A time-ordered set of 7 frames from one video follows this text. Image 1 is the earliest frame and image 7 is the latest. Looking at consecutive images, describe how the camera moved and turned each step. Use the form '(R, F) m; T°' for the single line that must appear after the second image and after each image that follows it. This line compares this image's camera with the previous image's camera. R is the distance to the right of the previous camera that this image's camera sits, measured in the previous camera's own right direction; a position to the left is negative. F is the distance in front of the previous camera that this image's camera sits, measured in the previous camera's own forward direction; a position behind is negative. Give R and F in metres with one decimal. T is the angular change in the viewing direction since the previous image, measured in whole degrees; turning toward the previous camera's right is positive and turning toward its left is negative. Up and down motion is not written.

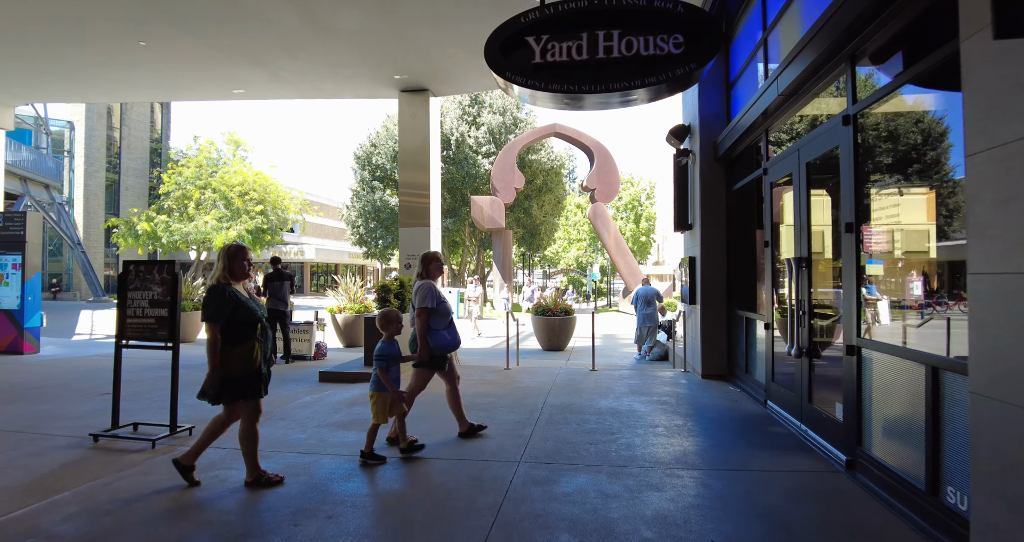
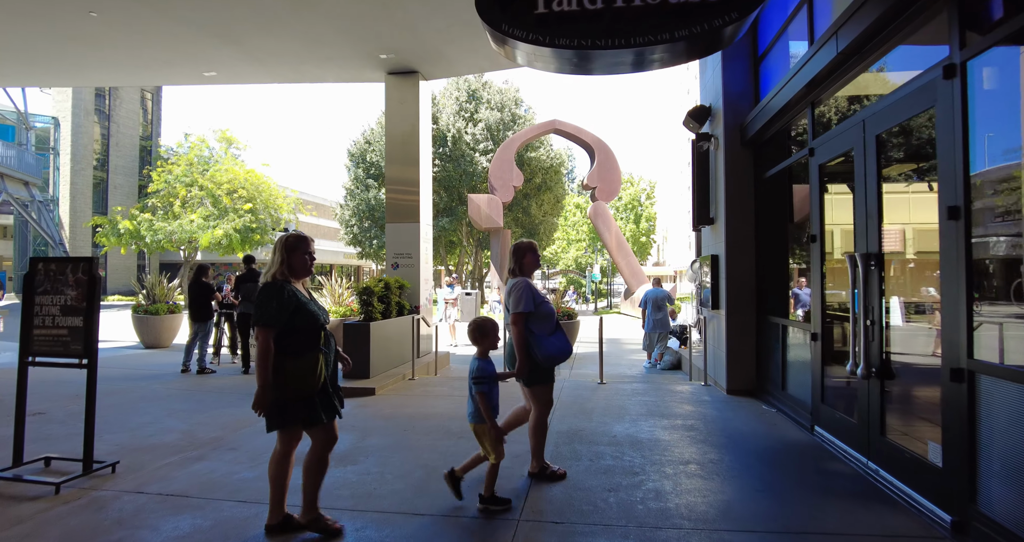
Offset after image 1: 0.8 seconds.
(0.0, +1.0) m; 0°
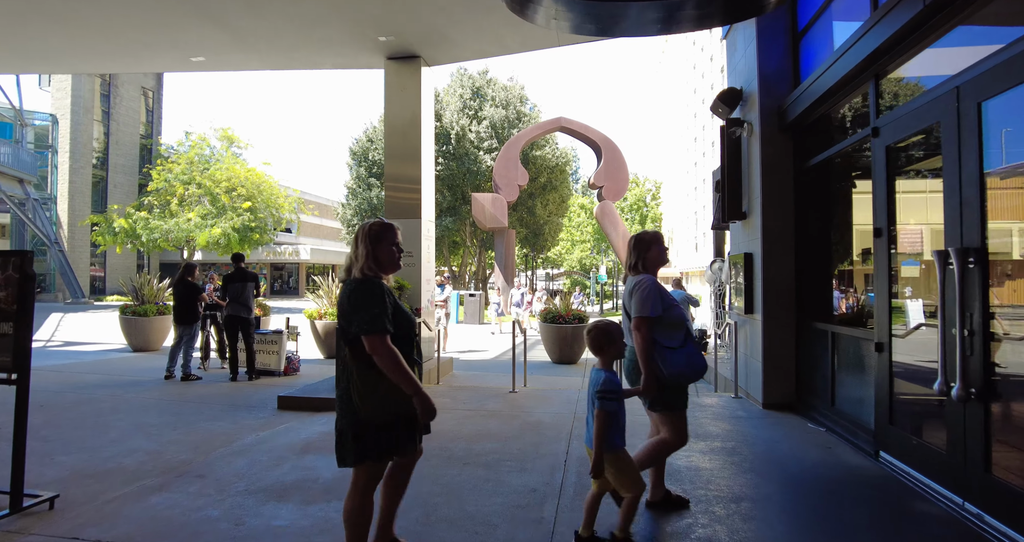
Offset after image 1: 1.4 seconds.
(-0.1, +0.7) m; 0°
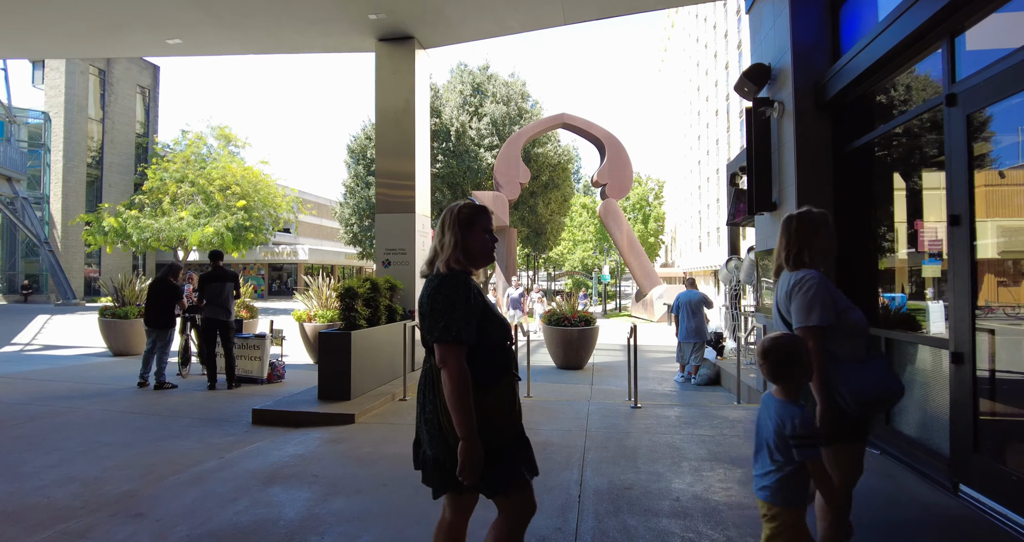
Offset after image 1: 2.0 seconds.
(0.0, +0.7) m; 0°
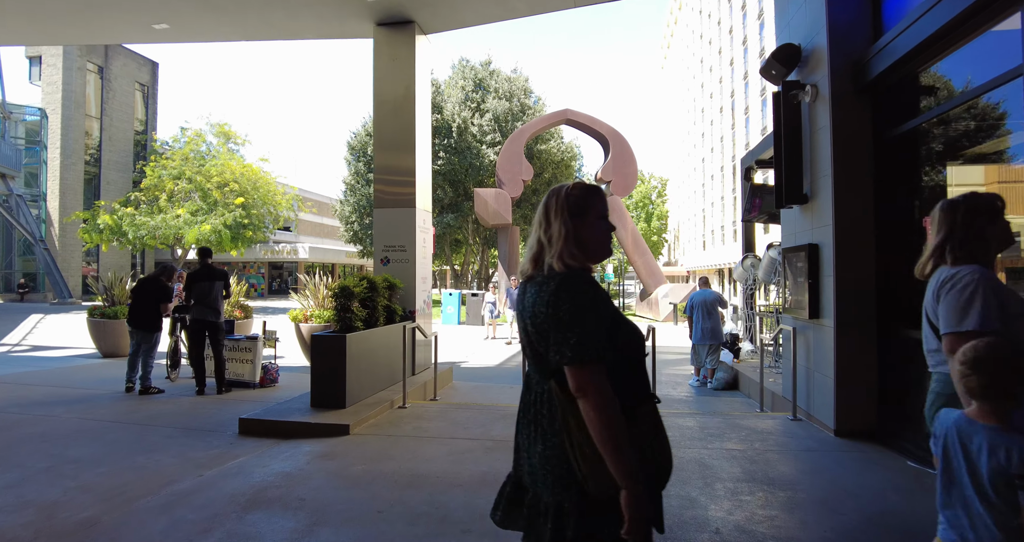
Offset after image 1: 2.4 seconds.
(-0.1, +0.5) m; 0°
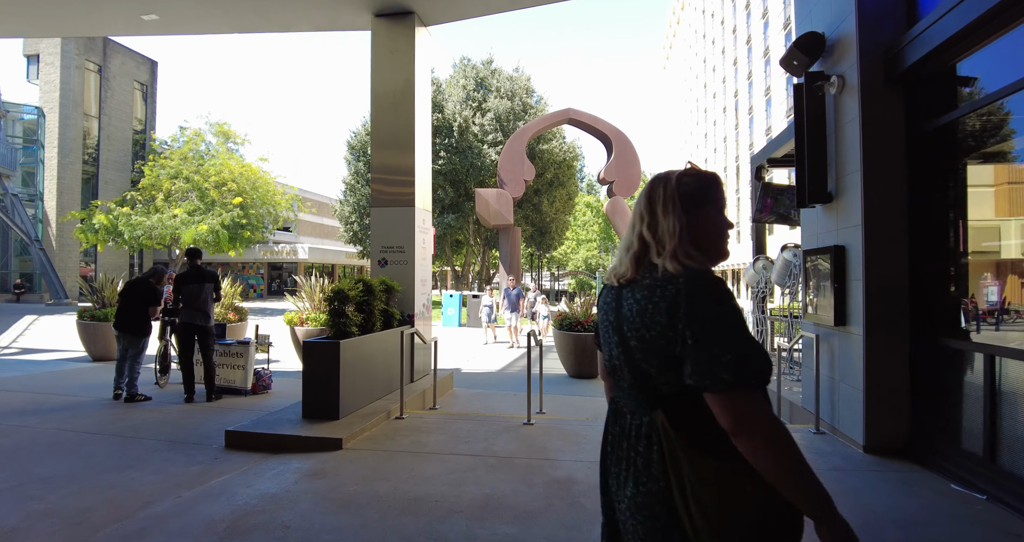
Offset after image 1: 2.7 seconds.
(0.0, +0.4) m; 0°
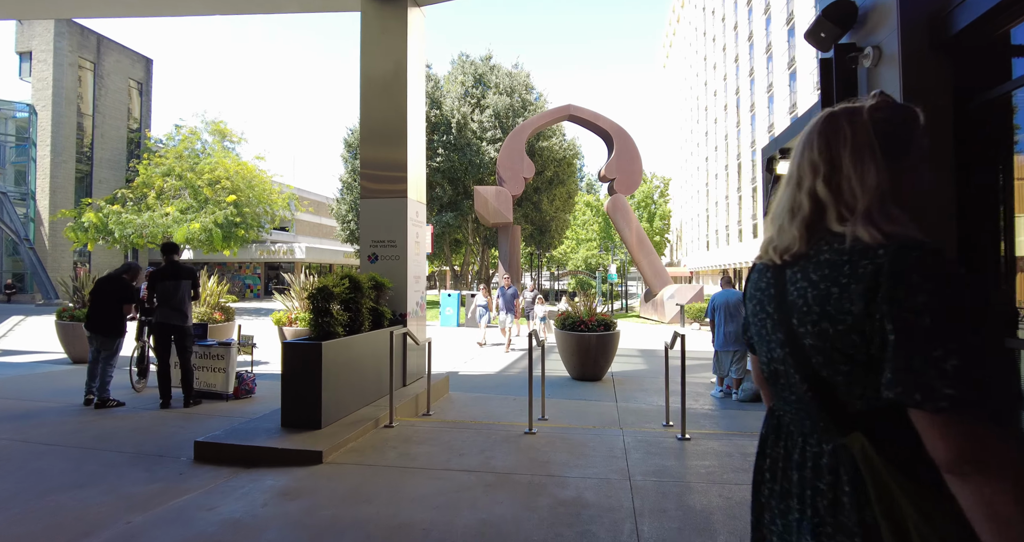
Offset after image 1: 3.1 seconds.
(0.0, +0.5) m; 0°
